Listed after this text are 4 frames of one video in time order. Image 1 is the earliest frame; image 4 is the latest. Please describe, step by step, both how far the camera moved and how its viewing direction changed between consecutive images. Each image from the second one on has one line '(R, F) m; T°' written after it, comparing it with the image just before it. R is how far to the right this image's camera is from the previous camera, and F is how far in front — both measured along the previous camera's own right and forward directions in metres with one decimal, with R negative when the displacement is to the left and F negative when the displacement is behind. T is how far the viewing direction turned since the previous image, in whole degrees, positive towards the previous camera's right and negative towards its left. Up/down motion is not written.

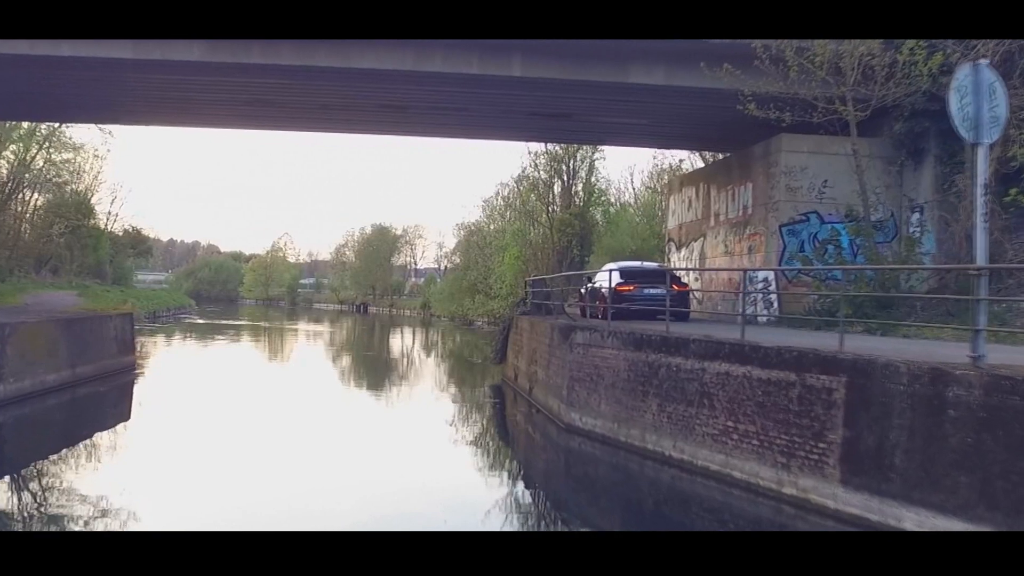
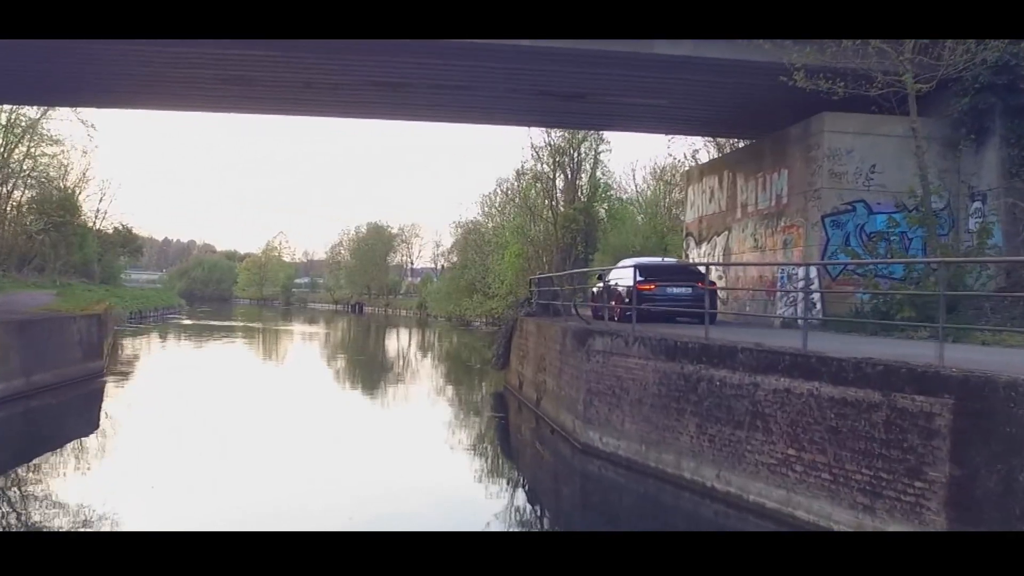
(-0.1, +2.1) m; 0°
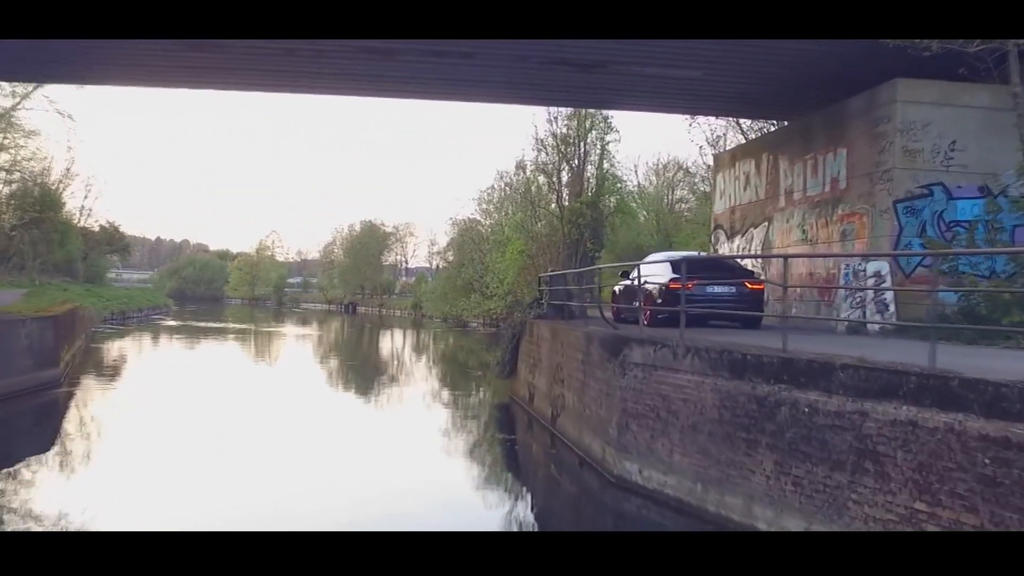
(-0.2, +2.5) m; 0°
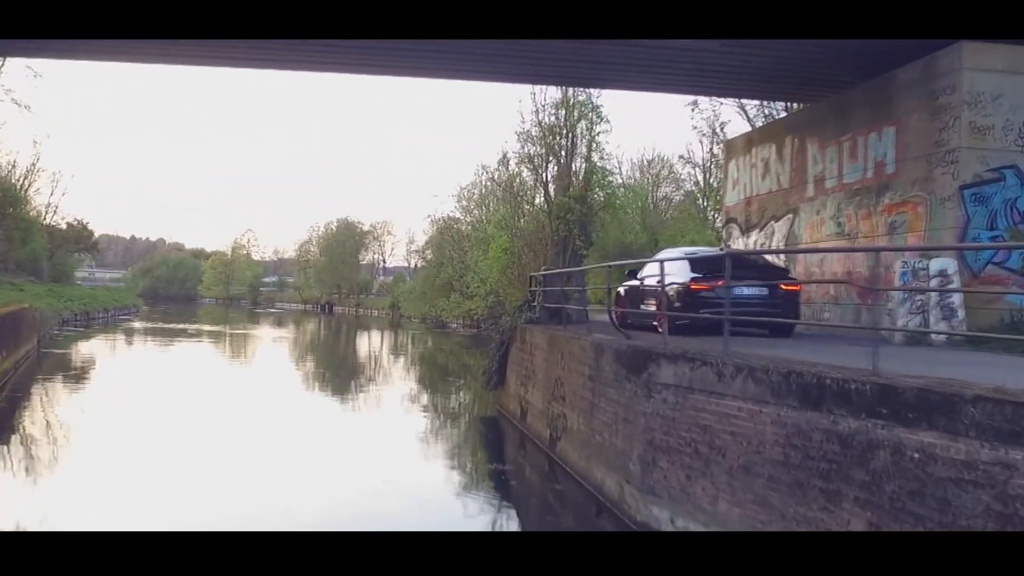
(-0.1, +2.2) m; +1°
